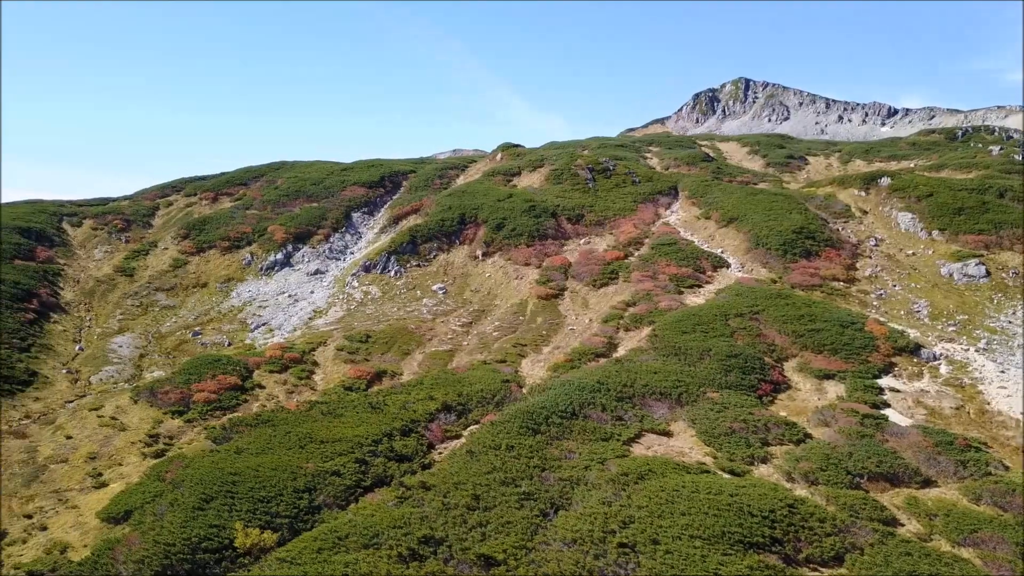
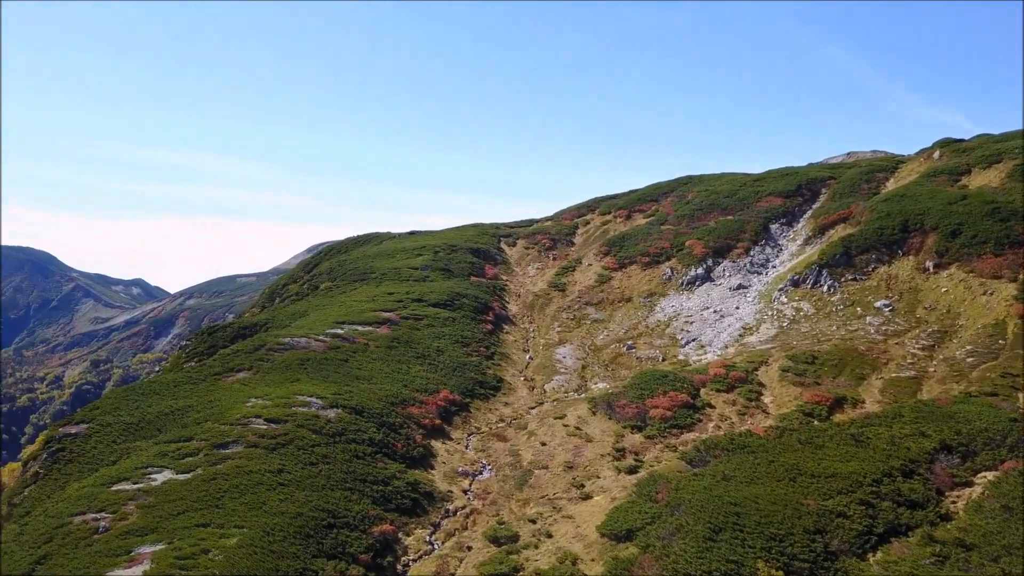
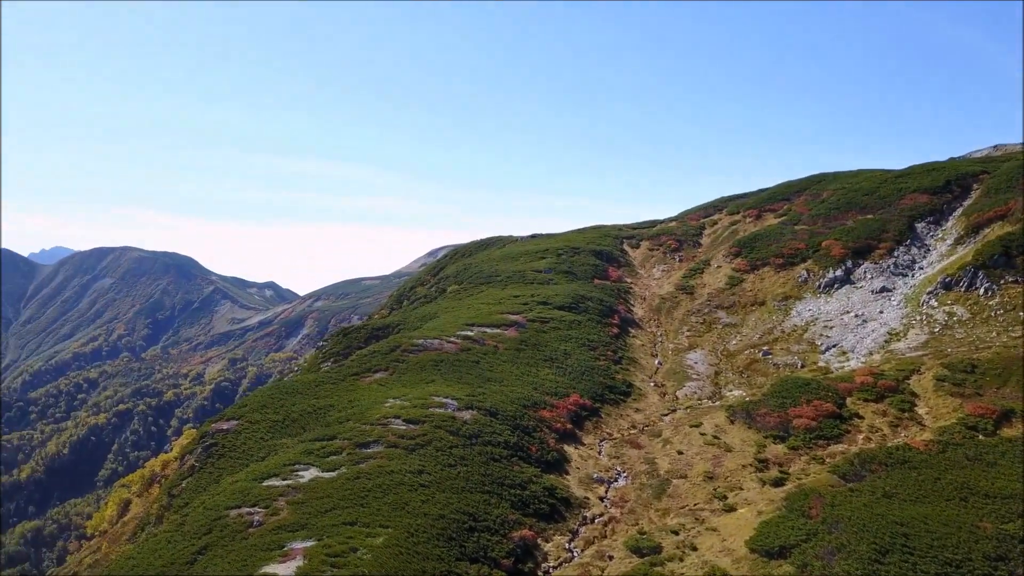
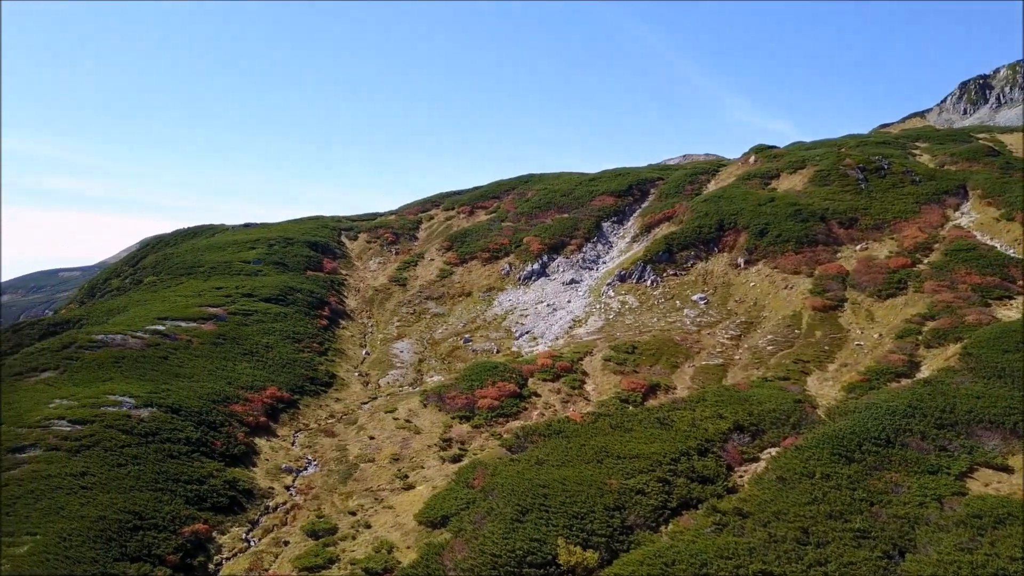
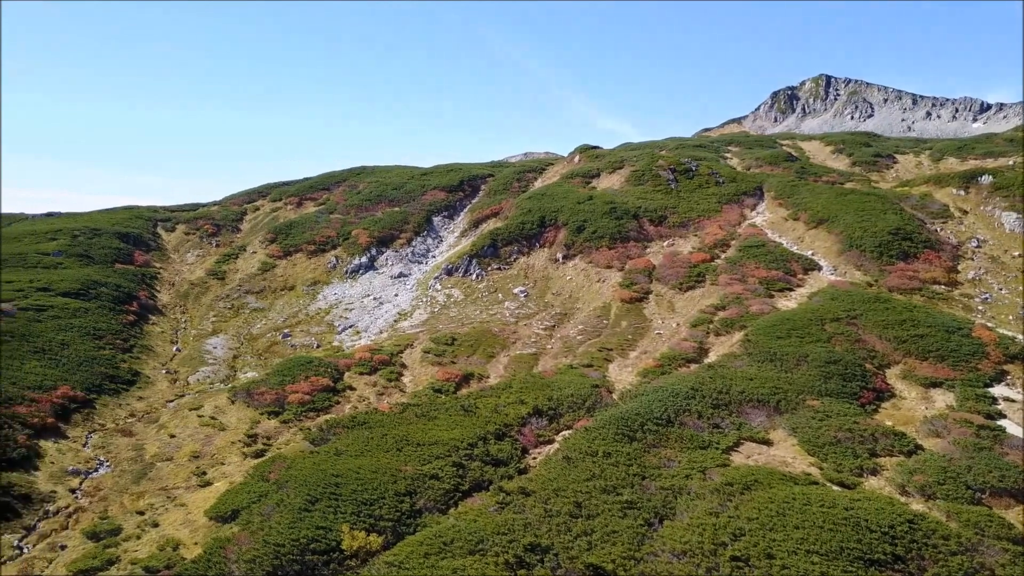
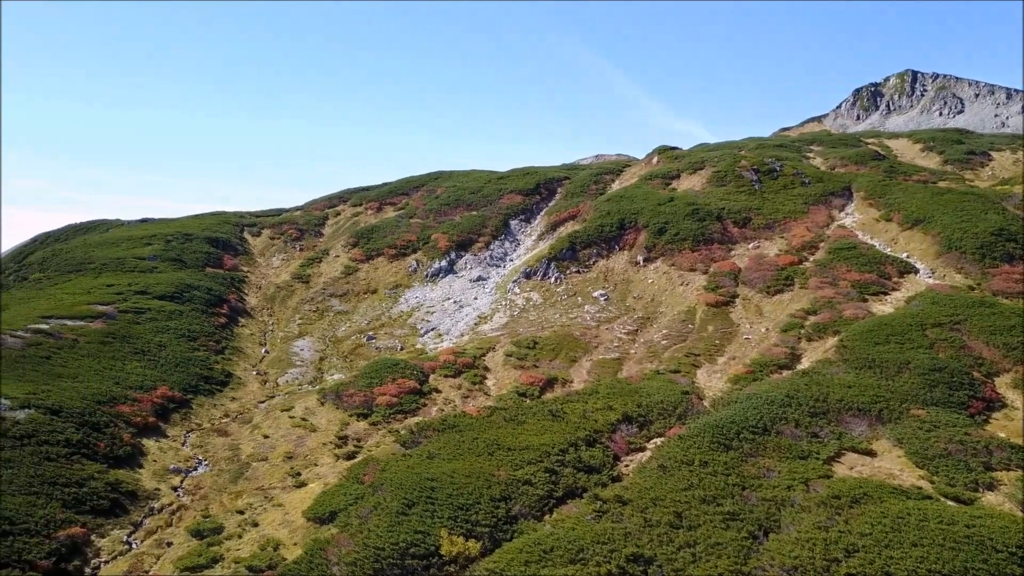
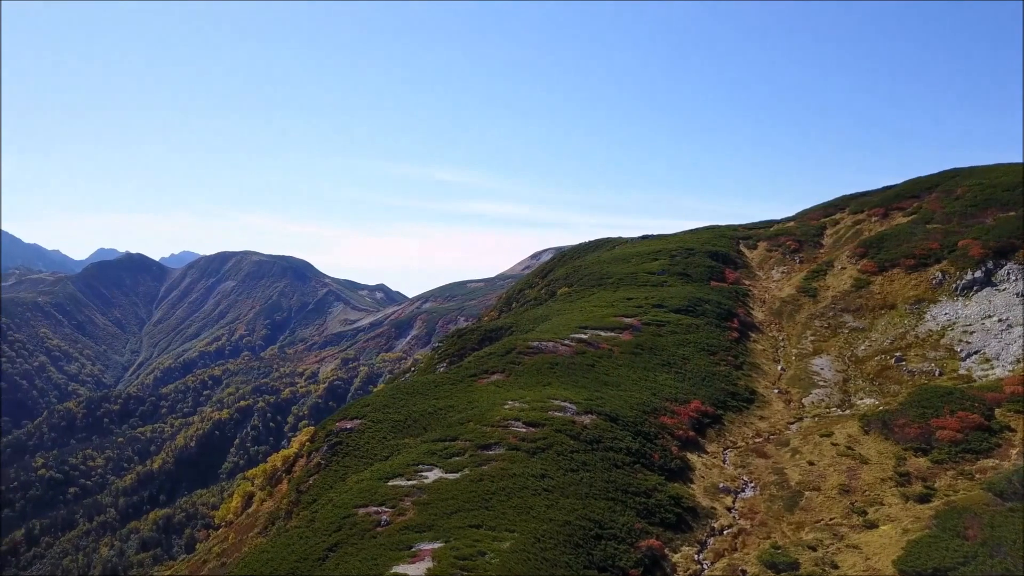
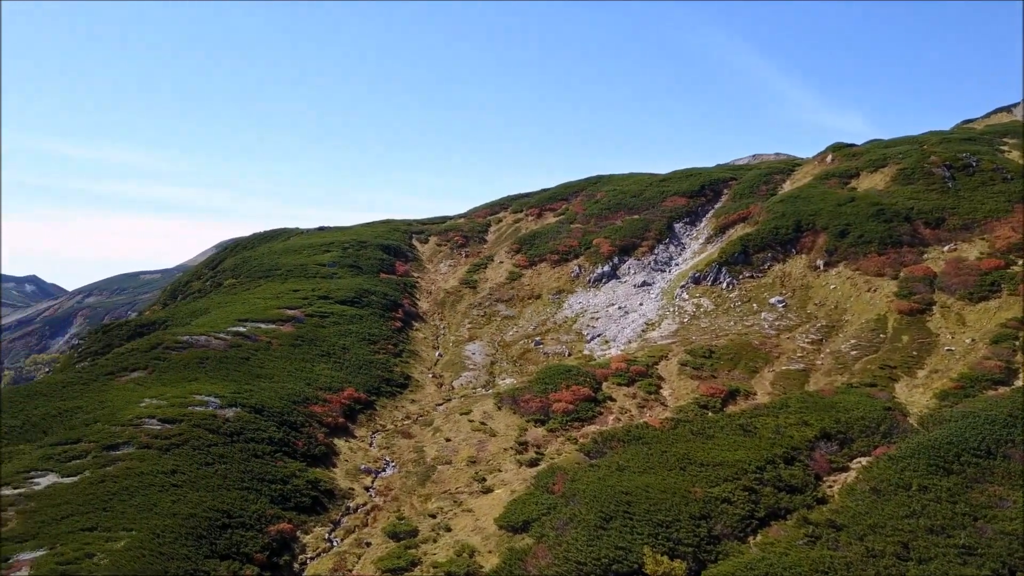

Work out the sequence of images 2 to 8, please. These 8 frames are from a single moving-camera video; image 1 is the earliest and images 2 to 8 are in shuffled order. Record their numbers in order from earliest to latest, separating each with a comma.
5, 6, 4, 8, 2, 3, 7
